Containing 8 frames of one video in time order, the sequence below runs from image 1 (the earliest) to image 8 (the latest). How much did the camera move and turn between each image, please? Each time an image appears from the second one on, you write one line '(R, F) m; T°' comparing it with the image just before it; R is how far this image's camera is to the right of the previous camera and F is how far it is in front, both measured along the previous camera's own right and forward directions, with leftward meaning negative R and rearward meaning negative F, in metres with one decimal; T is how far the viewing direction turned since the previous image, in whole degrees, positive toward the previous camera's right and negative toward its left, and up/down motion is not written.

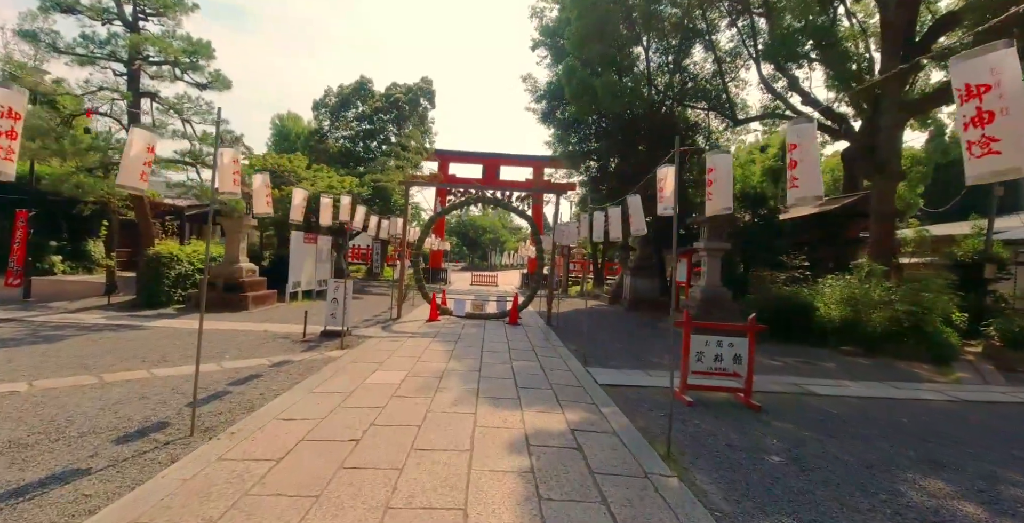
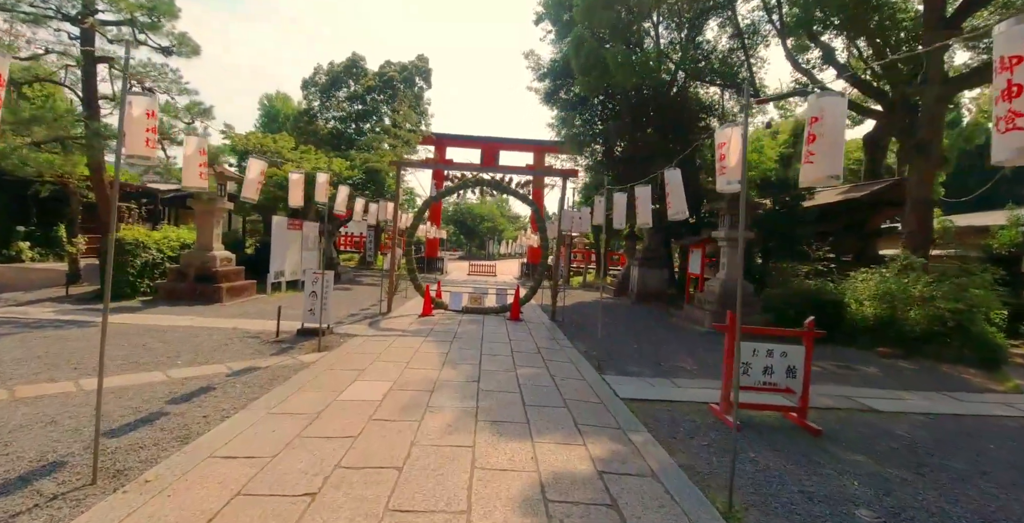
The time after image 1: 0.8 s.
(-0.1, +1.0) m; 0°
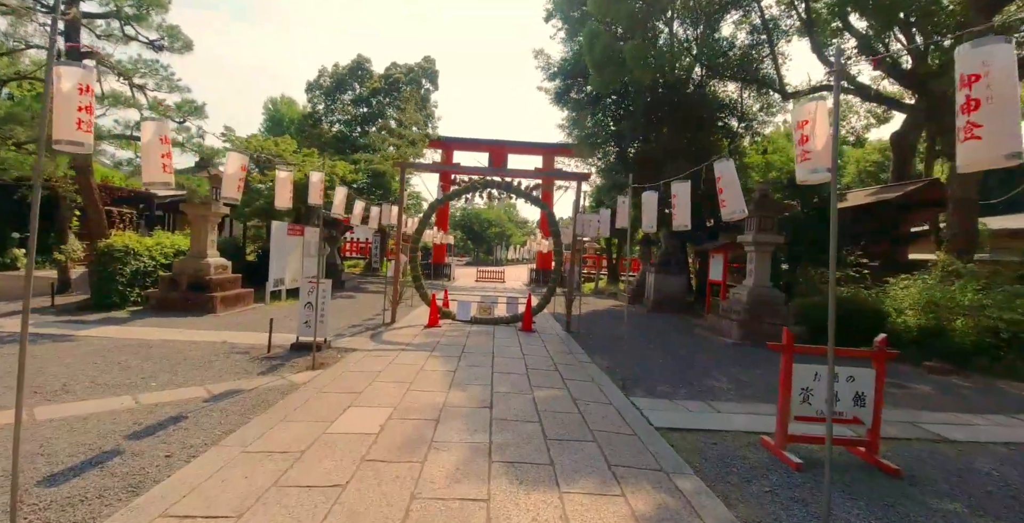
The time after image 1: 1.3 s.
(-0.1, +0.6) m; -1°
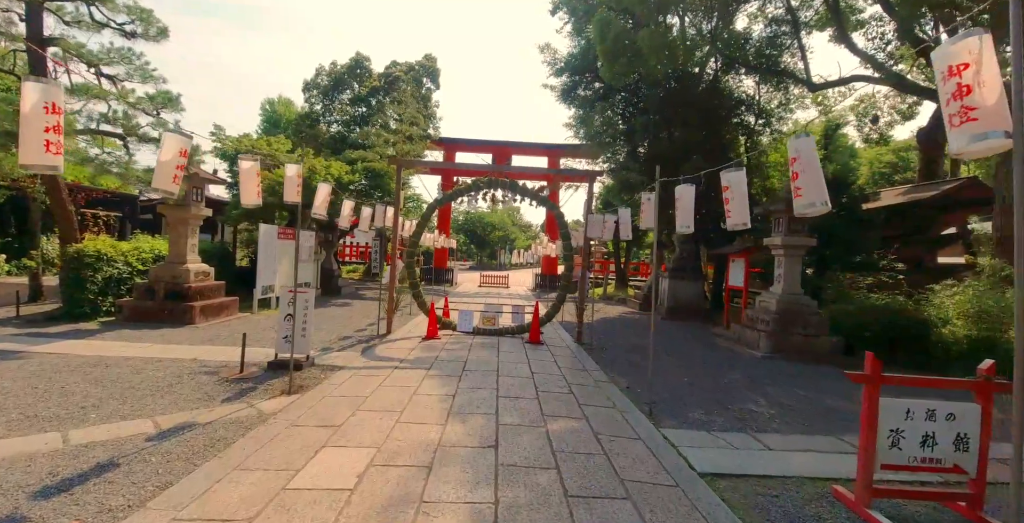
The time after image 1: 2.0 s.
(-0.1, +0.8) m; 0°
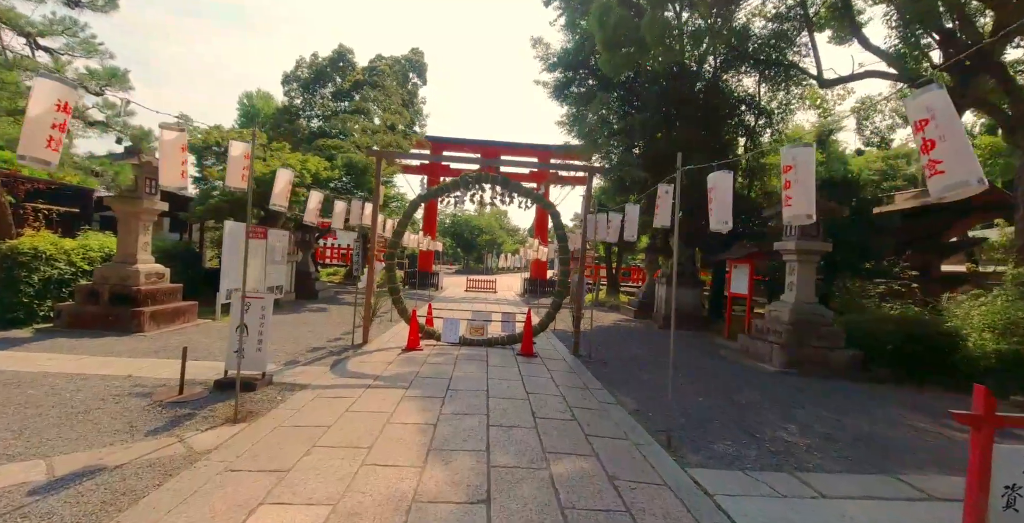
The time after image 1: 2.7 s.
(-0.1, +0.8) m; +2°
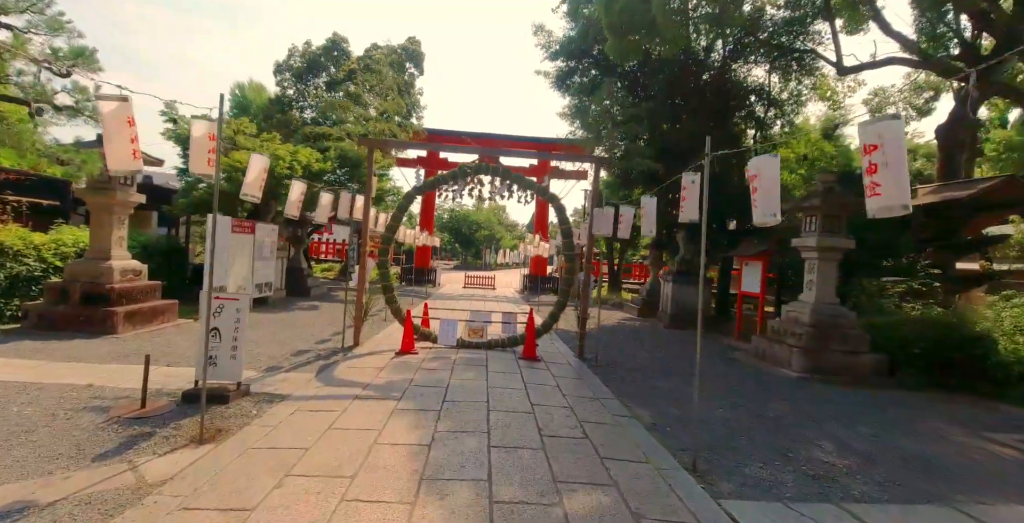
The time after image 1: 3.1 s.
(-0.1, +0.5) m; 0°
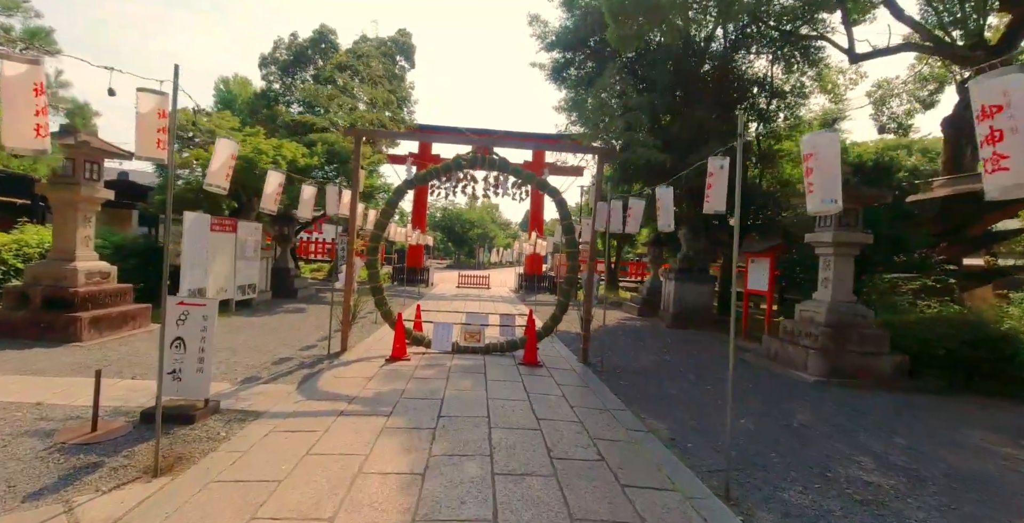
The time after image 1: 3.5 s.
(-0.1, +0.5) m; +1°
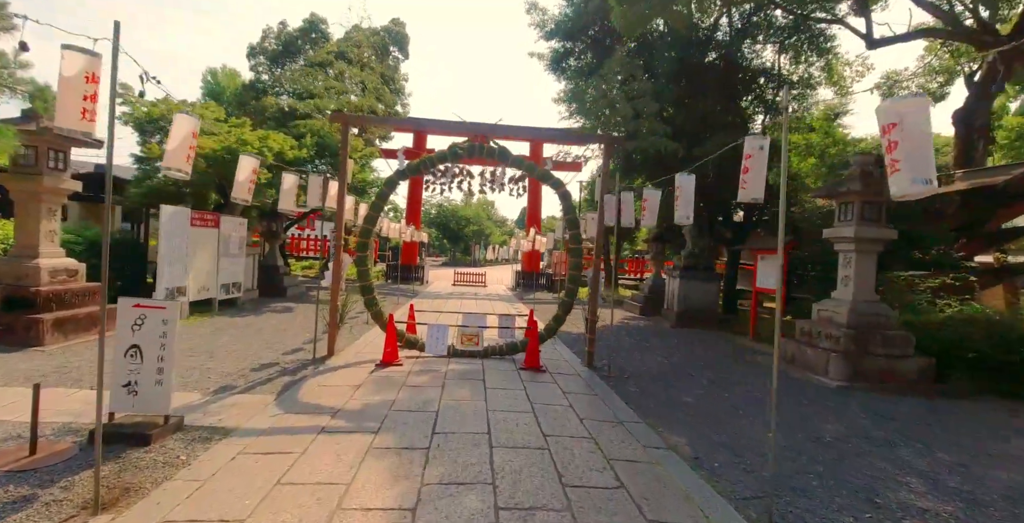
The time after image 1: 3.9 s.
(-0.1, +0.5) m; +1°
